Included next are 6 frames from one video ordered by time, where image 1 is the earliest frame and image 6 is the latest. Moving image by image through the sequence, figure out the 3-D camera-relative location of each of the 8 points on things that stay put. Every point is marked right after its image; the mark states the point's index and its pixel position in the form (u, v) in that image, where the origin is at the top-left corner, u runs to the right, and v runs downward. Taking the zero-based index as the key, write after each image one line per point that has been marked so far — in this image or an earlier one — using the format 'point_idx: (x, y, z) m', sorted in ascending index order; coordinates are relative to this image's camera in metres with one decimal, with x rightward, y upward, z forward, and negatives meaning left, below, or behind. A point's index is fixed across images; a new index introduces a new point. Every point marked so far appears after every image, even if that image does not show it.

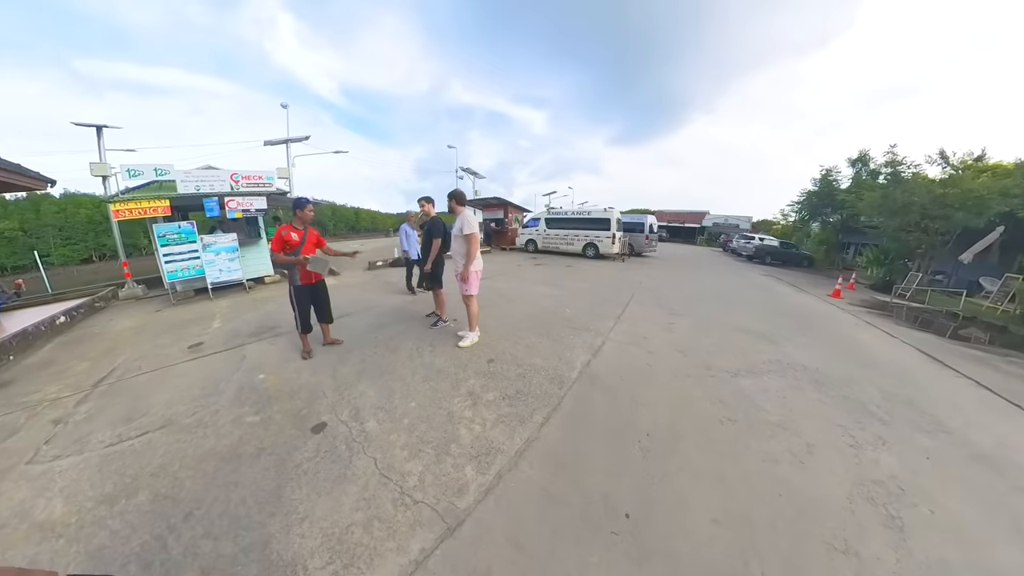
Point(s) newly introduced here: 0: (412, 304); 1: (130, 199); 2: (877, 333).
0: (-1.5, -0.3, +5.3) m
1: (-8.4, +1.9, +7.8) m
2: (+7.6, -0.9, +7.6) m
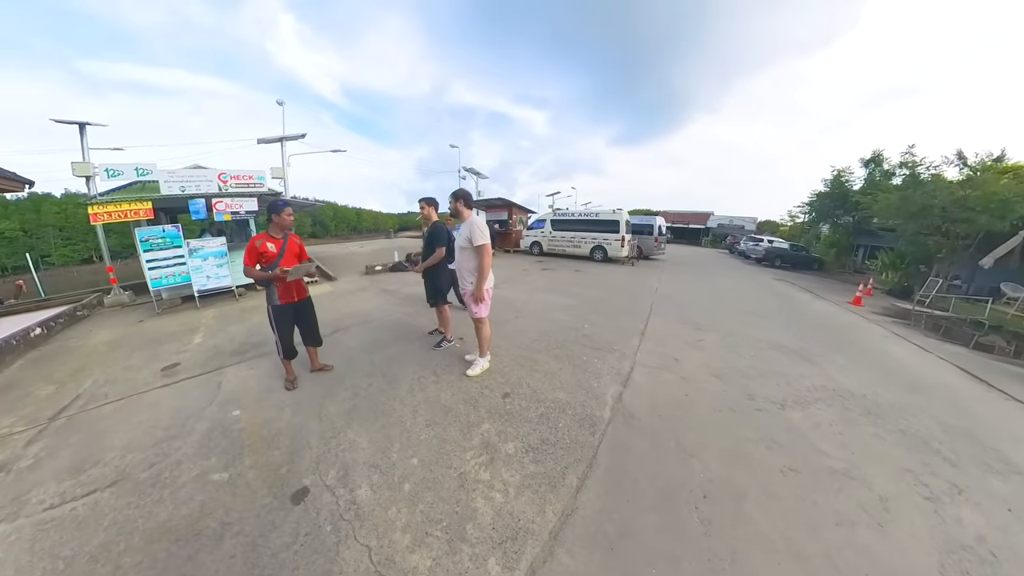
0: (-1.3, -0.4, +4.8) m
1: (-8.2, +1.8, +7.4) m
2: (+7.8, -1.1, +7.1) m
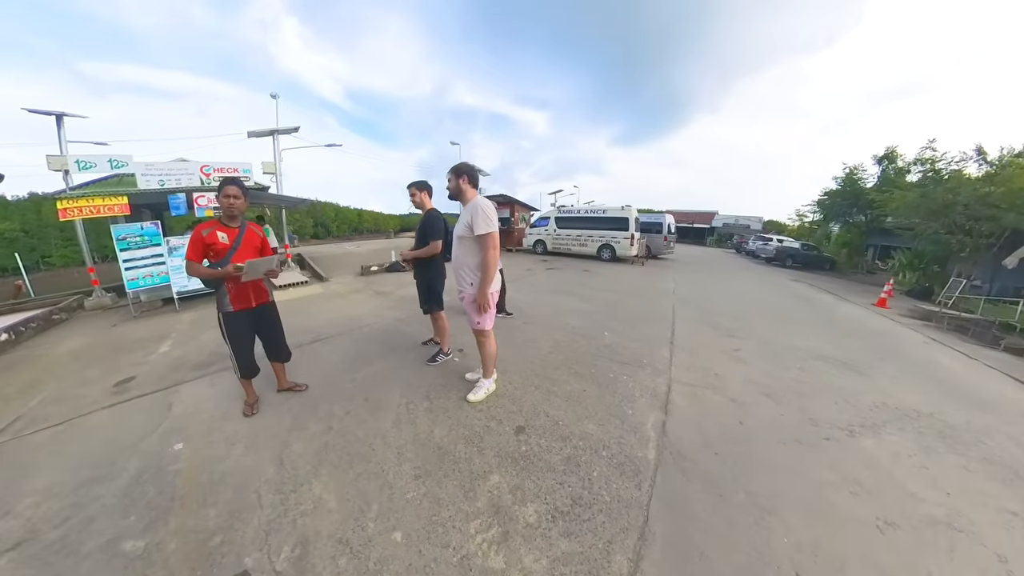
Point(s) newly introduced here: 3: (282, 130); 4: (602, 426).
0: (-1.2, -0.4, +4.2) m
1: (-8.2, +1.7, +6.8) m
2: (+7.9, -1.1, +6.5) m
3: (-8.0, +5.6, +12.7) m
4: (+0.6, -0.9, +2.5) m
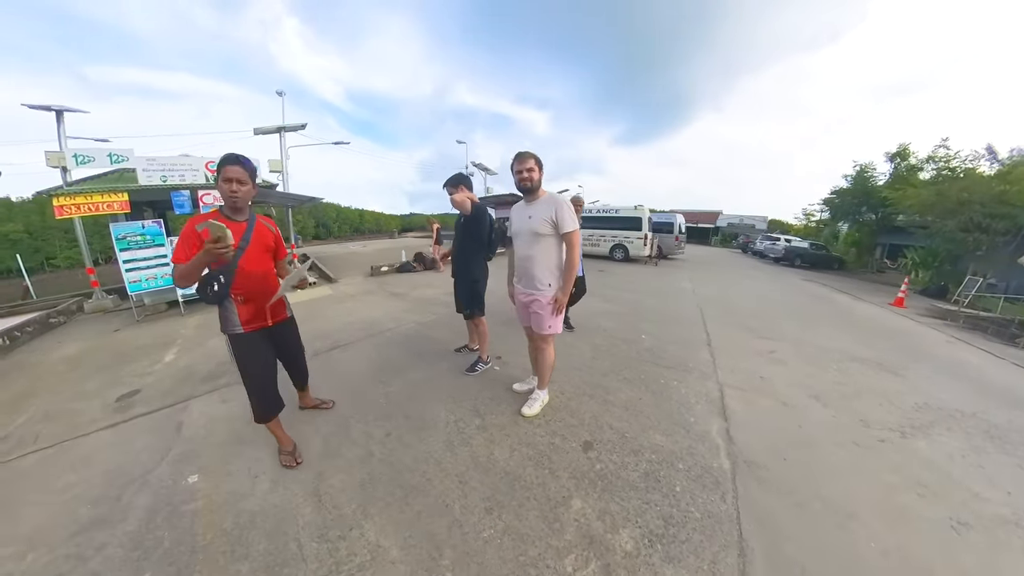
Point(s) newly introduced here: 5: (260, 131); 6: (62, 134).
0: (-0.9, -0.5, +4.0) m
1: (-7.8, +1.7, +6.6) m
2: (+8.2, -1.2, +6.3) m
3: (-7.7, +5.6, +12.5) m
4: (+1.0, -0.9, +2.2) m
5: (-8.7, +5.4, +12.5) m
6: (-10.4, +3.5, +8.3) m
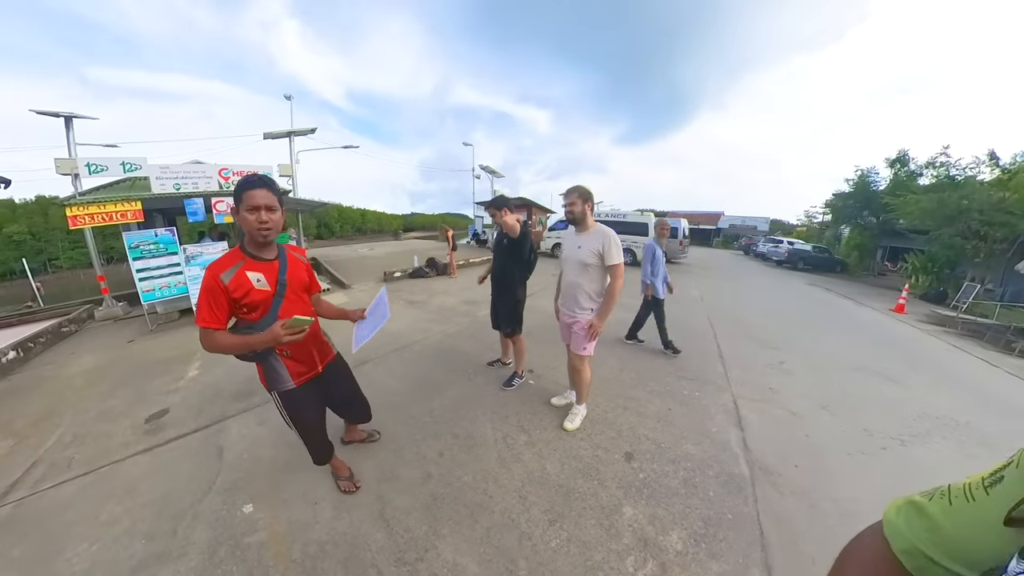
0: (-0.6, -0.6, +4.2) m
1: (-7.6, +1.6, +6.7) m
2: (+8.5, -1.3, +6.5) m
3: (-7.5, +5.5, +12.7) m
4: (+1.2, -1.1, +2.4) m
5: (-8.5, +5.3, +12.6) m
6: (-10.1, +3.4, +8.4) m
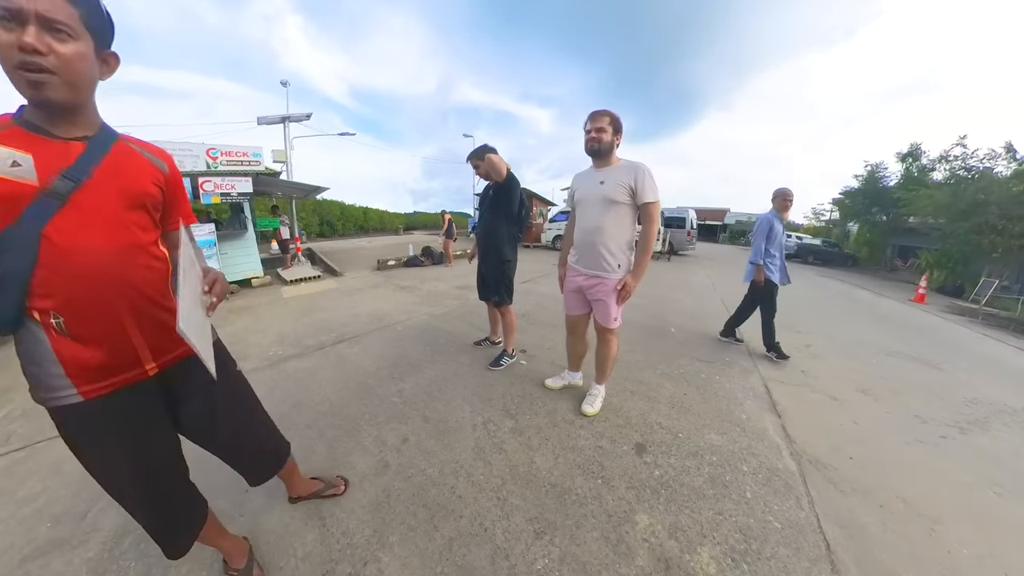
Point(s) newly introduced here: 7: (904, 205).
0: (-0.7, -0.4, +3.7) m
1: (-7.6, +1.9, +6.4) m
2: (+8.4, -1.1, +5.9) m
3: (-7.4, +5.7, +12.3) m
4: (+1.1, -0.8, +2.0) m
5: (-8.5, +5.6, +12.3) m
6: (-10.1, +3.7, +8.1) m
7: (+18.2, +4.0, +16.6) m
